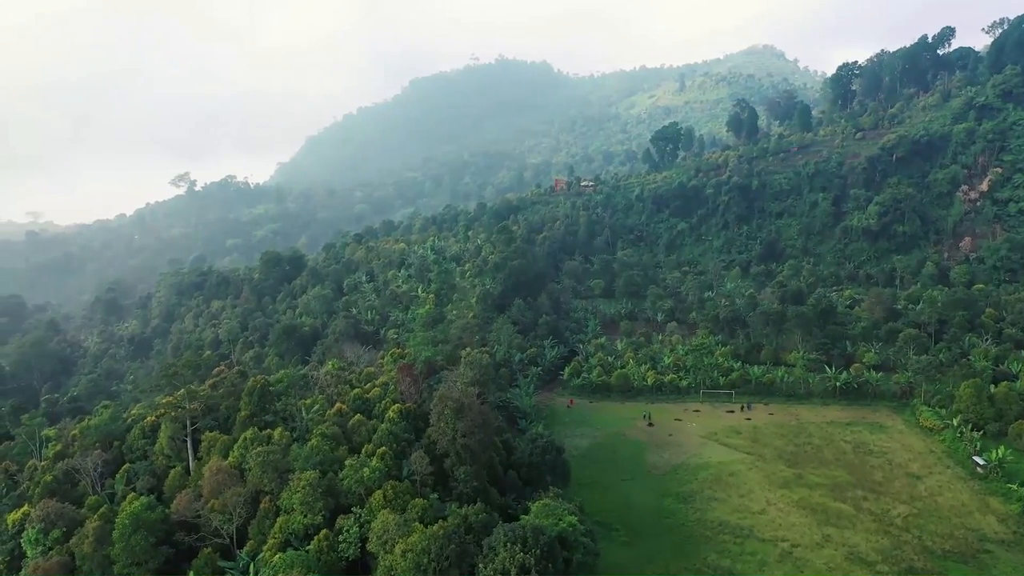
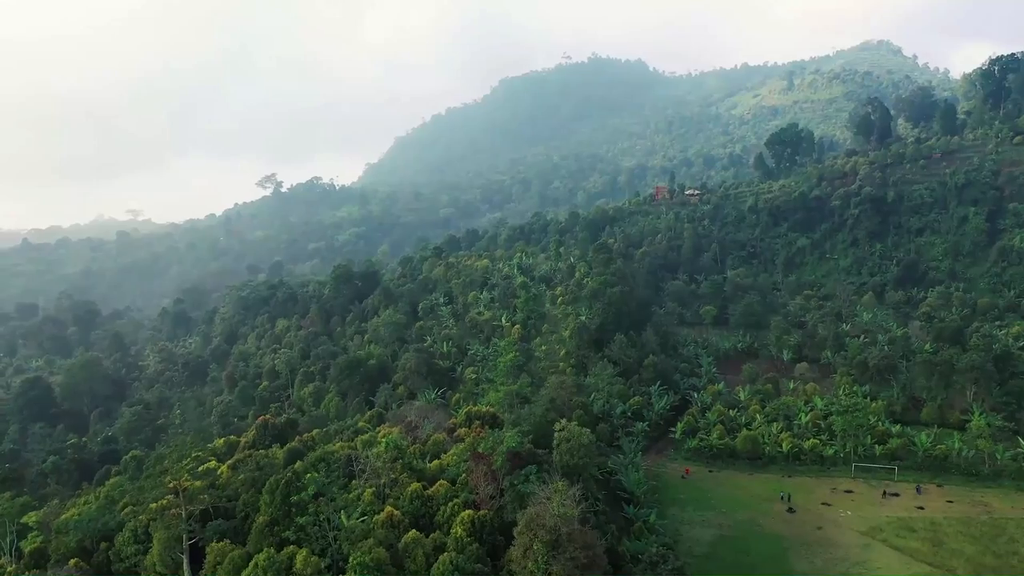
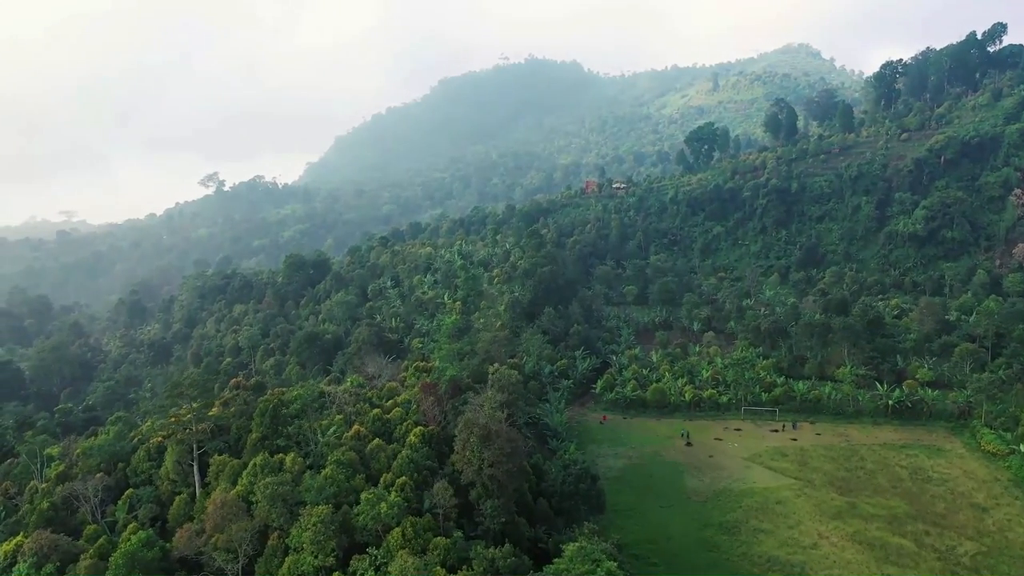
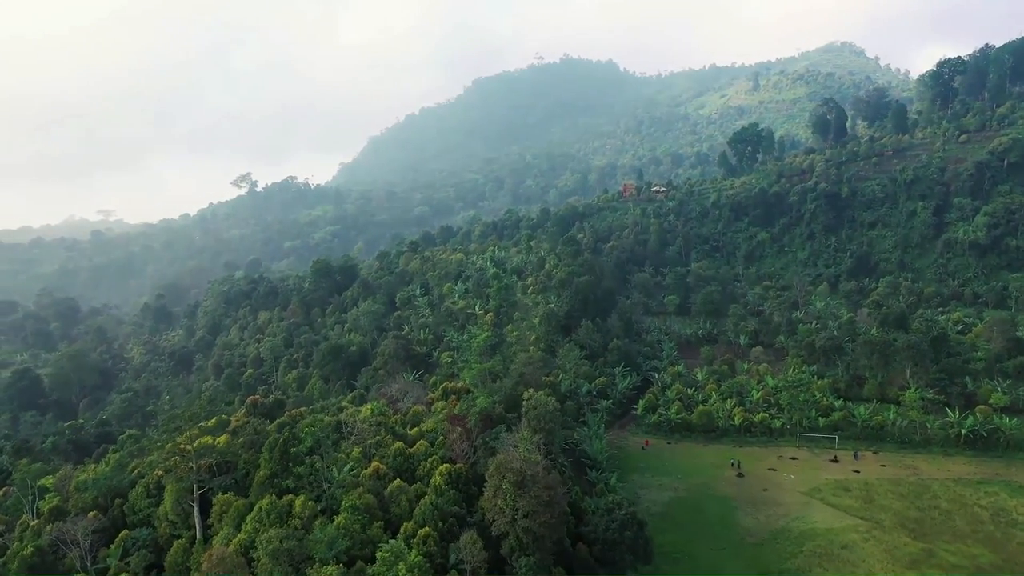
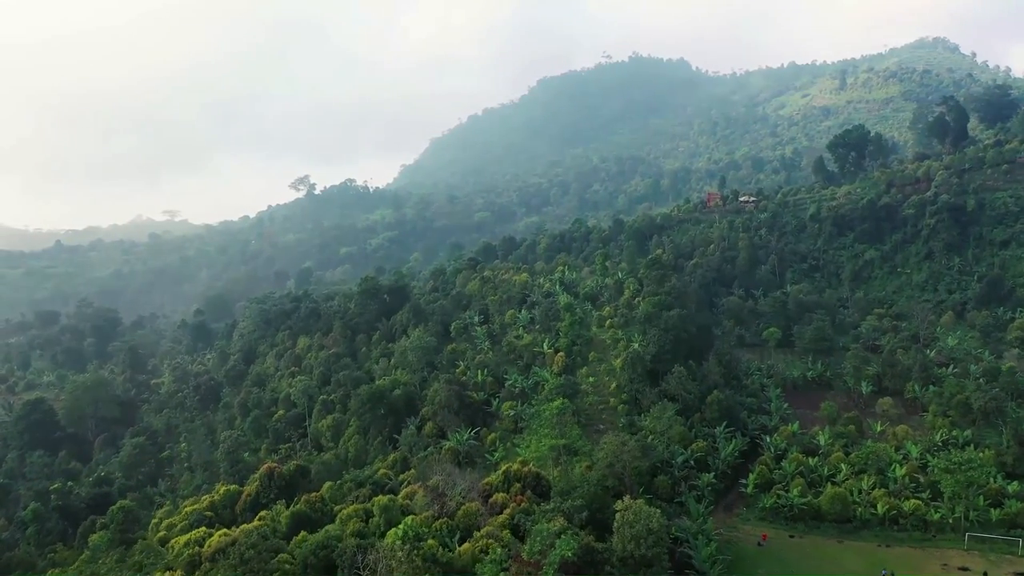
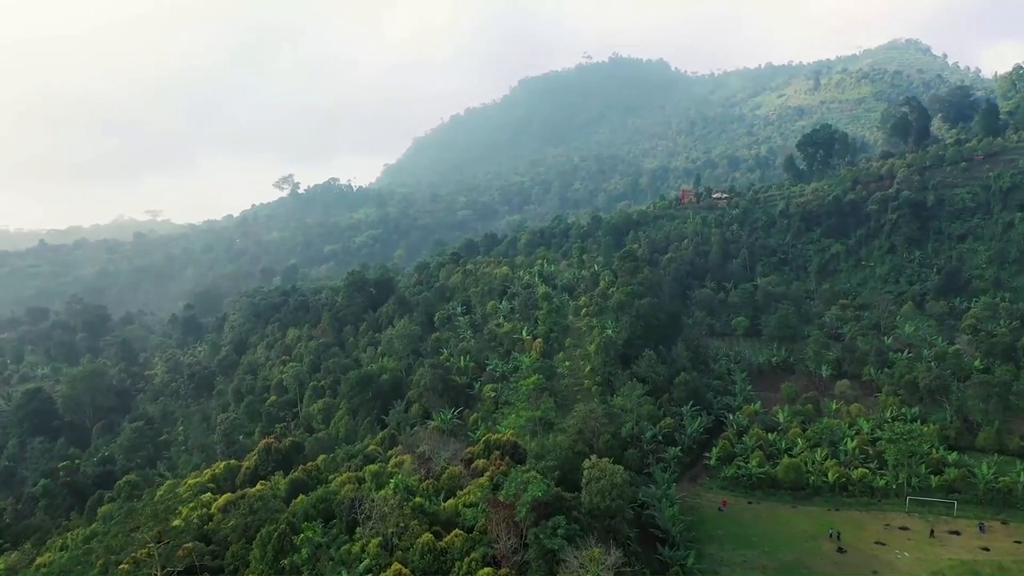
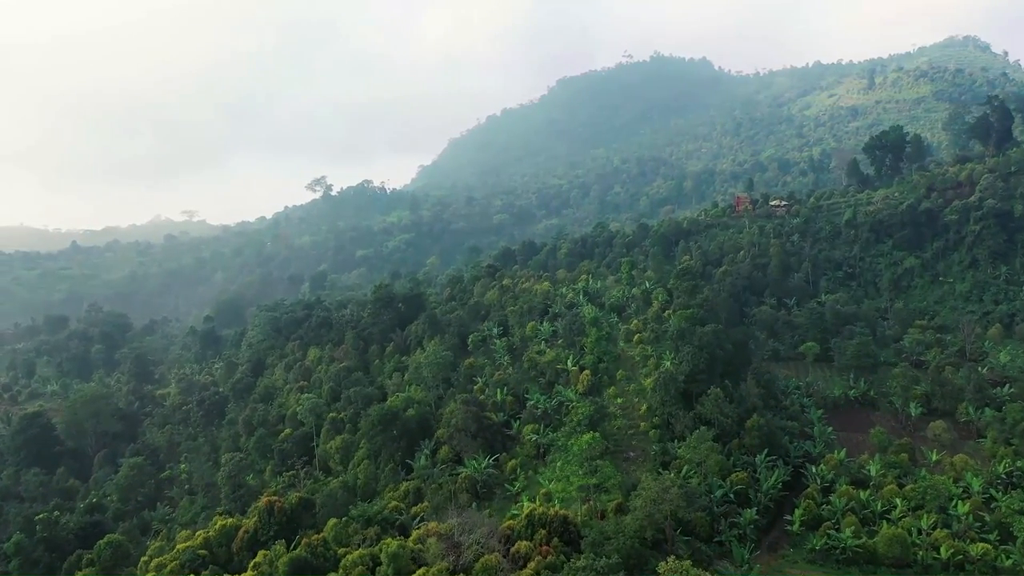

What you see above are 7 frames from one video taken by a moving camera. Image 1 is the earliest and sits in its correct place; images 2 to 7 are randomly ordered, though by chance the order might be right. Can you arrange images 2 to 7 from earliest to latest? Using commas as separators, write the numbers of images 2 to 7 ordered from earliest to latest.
3, 4, 2, 6, 5, 7
